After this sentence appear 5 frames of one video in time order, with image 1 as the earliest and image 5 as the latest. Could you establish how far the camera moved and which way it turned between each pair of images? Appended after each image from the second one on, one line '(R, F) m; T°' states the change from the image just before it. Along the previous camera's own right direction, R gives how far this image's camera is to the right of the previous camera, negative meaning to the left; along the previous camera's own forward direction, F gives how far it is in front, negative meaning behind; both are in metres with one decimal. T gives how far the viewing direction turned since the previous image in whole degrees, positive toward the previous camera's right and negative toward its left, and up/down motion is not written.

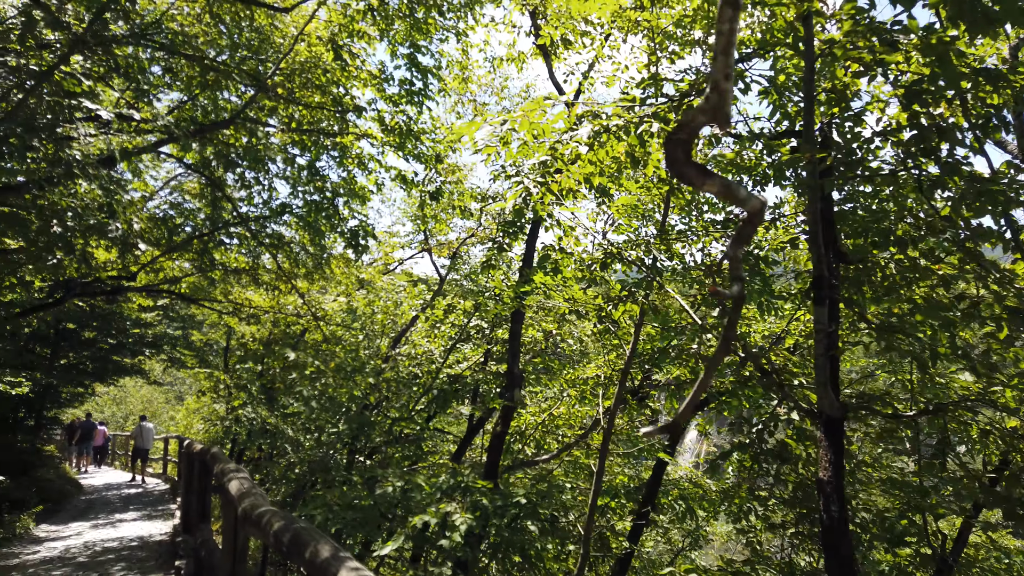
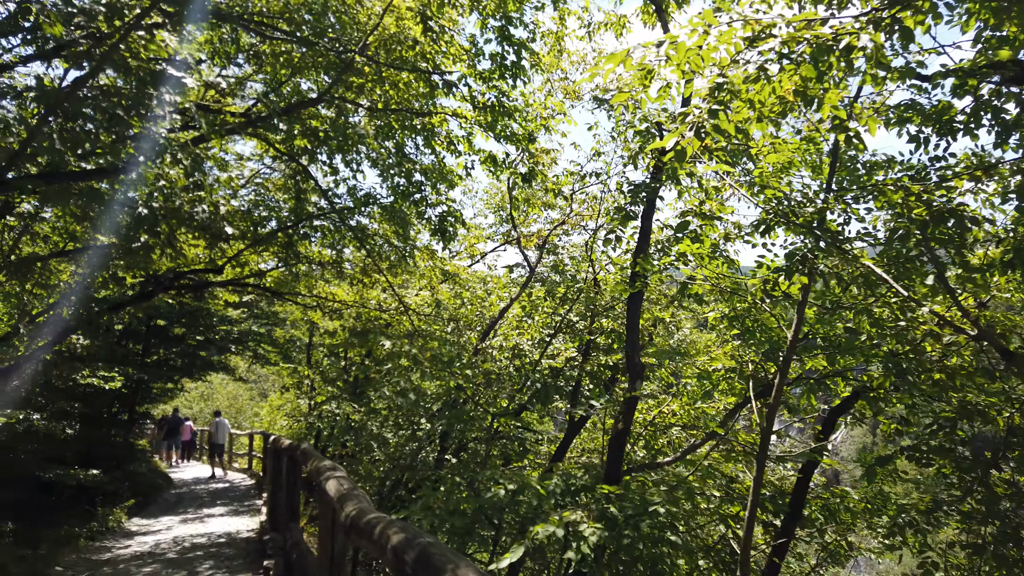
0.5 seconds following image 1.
(-0.2, +0.4) m; -5°
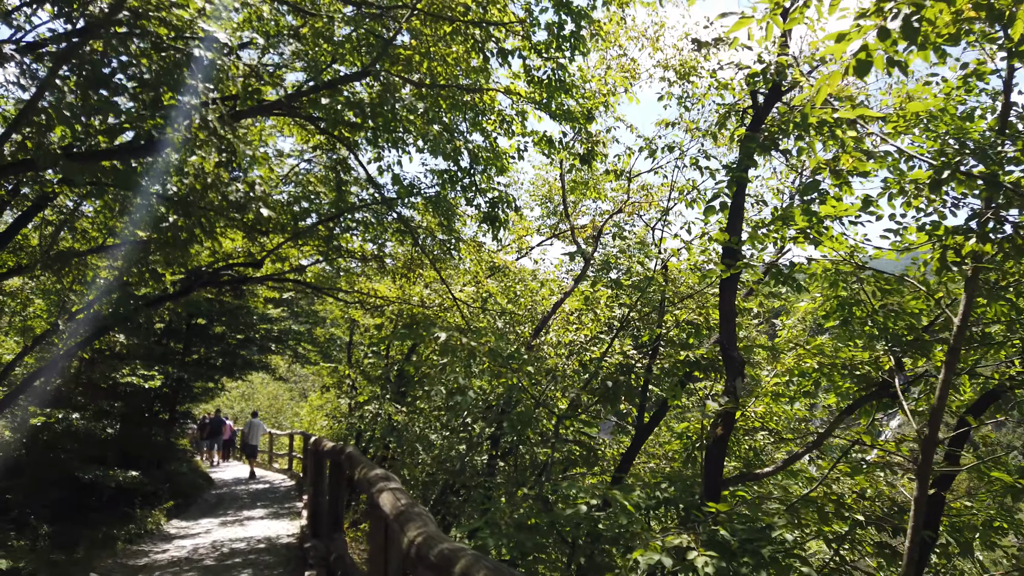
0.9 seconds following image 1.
(-0.1, +0.4) m; -3°
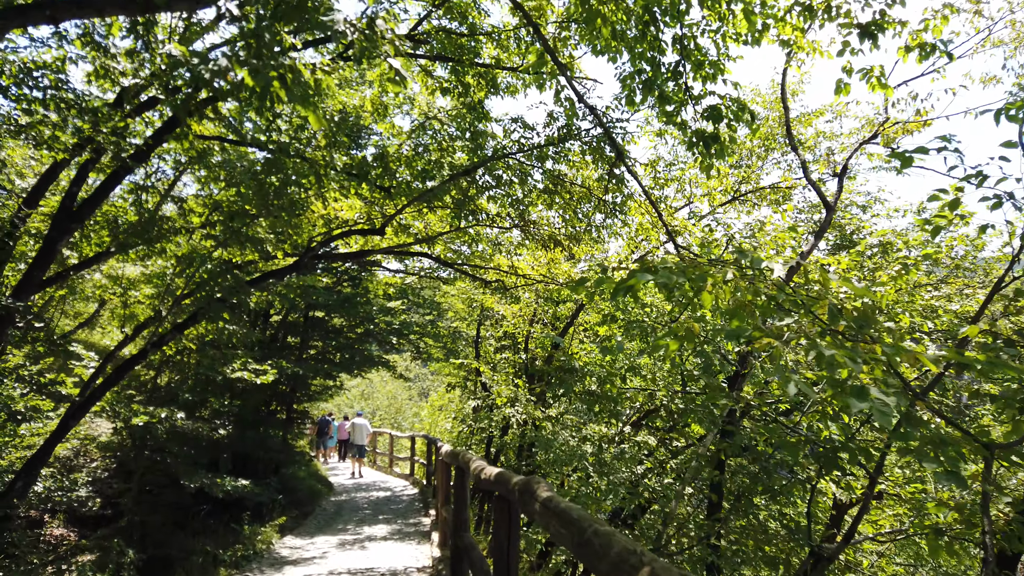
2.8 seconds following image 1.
(-0.6, +1.6) m; -8°
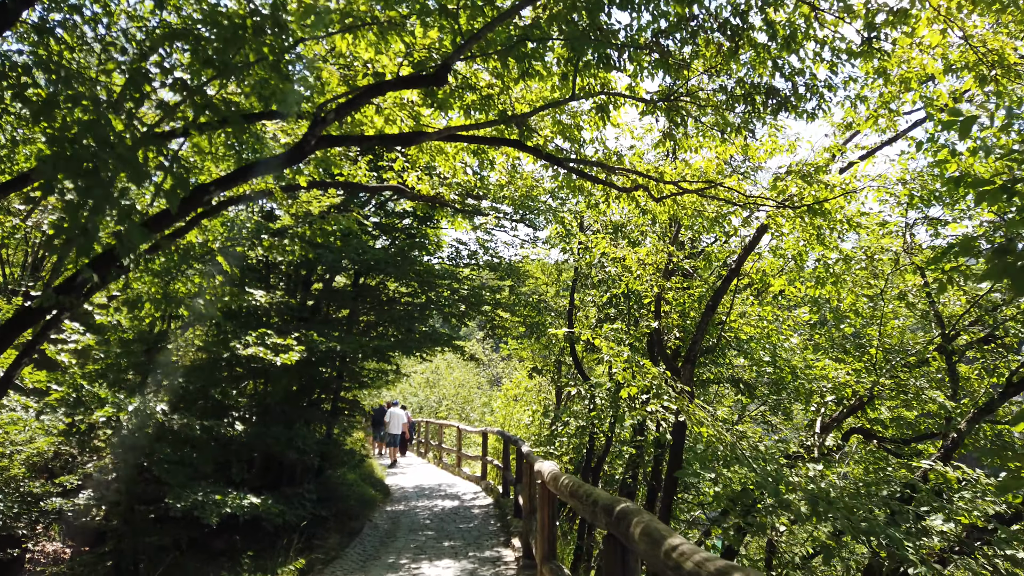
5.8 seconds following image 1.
(-0.4, +2.6) m; -5°
